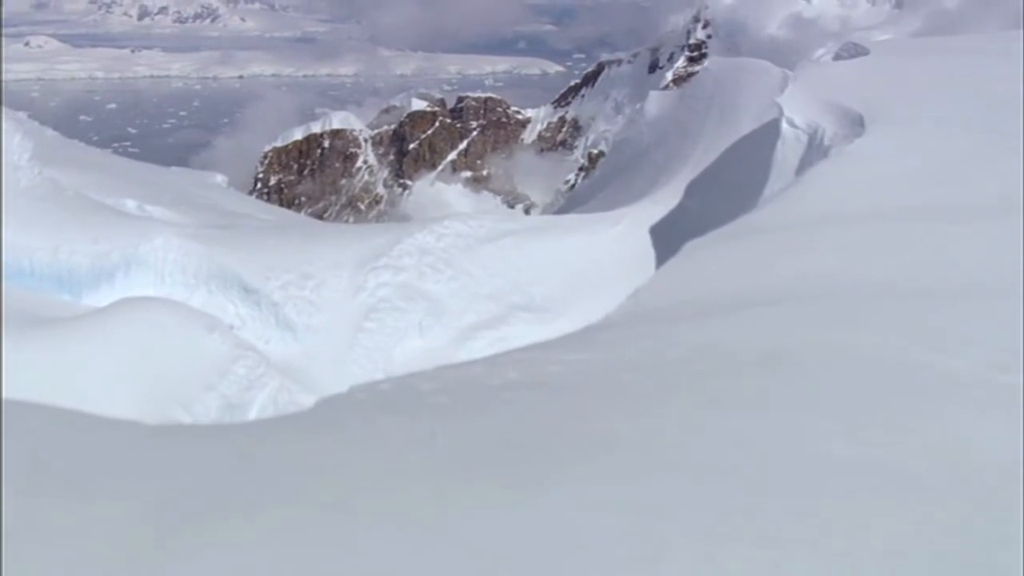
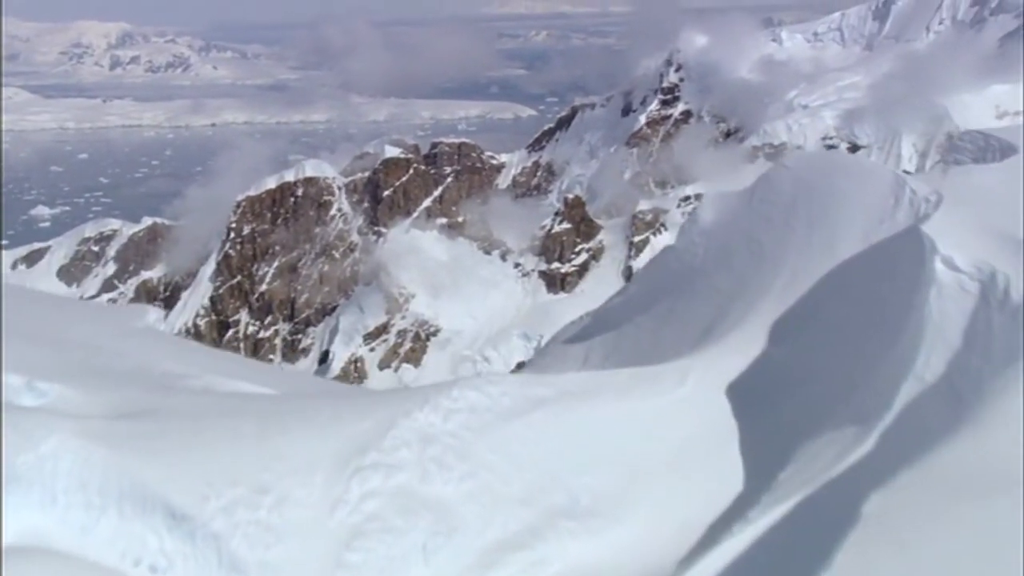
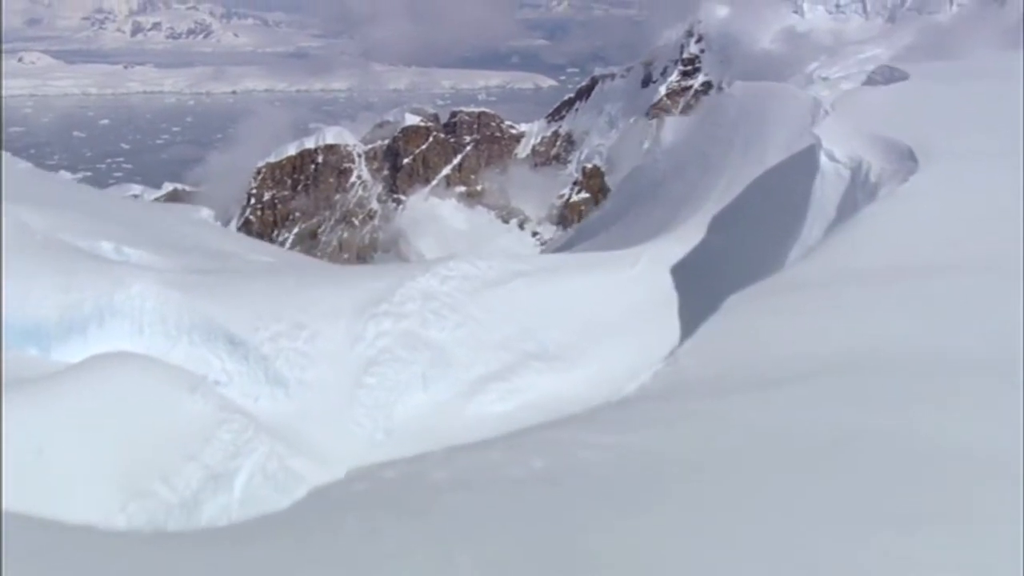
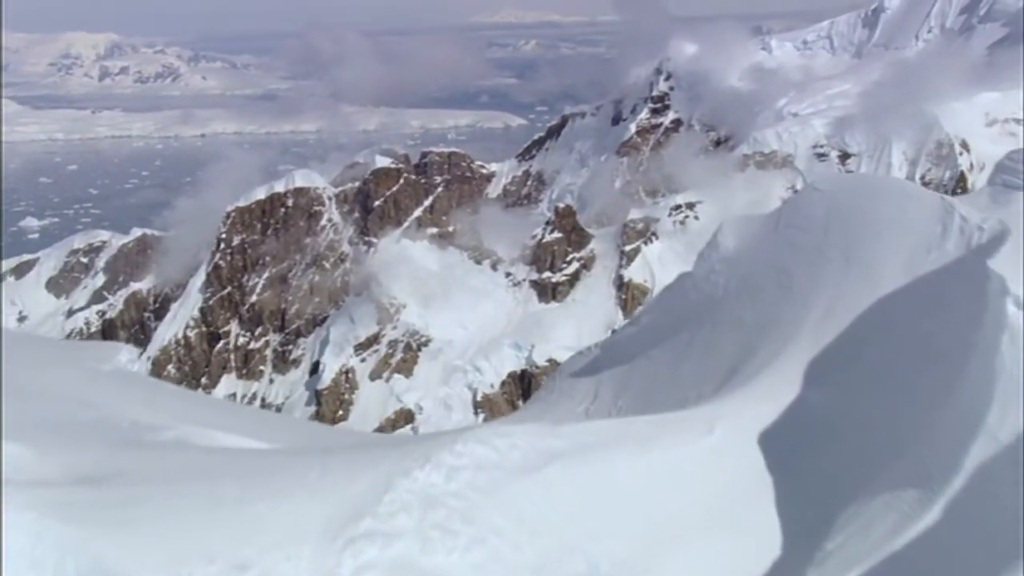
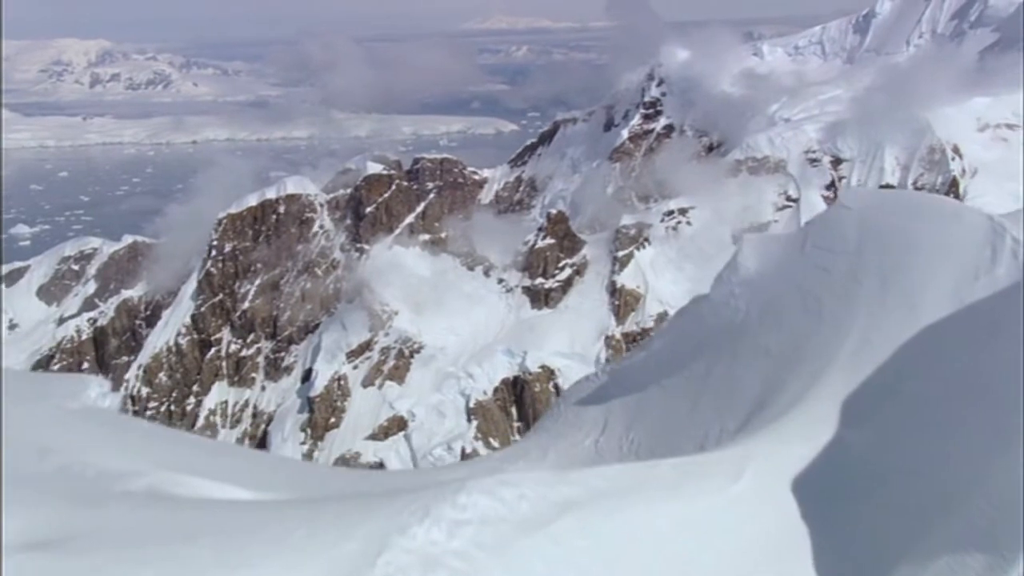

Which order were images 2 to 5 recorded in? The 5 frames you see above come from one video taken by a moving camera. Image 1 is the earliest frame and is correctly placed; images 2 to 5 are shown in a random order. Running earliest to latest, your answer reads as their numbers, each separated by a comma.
3, 2, 4, 5
